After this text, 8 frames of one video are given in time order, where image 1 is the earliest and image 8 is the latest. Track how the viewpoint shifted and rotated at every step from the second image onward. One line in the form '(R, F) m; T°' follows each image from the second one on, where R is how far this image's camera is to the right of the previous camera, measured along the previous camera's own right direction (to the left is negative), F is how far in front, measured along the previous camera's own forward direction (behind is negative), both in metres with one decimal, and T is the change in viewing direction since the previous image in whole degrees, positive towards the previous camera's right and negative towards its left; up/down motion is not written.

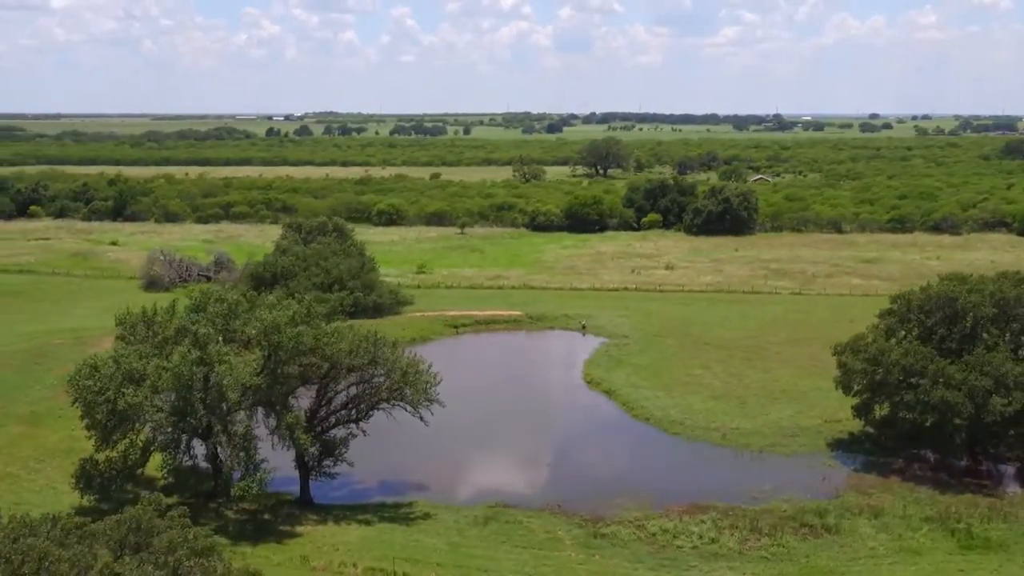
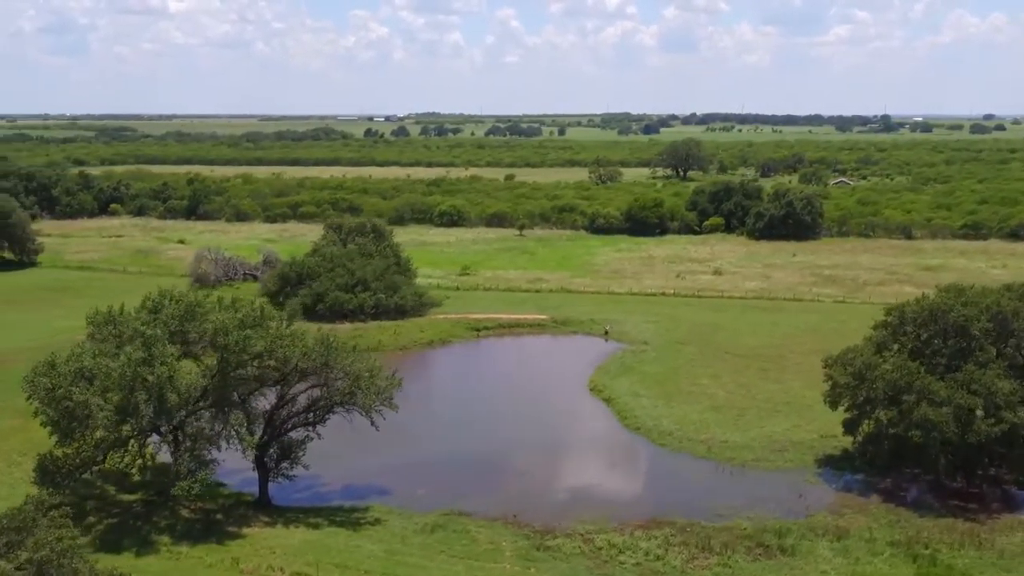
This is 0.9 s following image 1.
(+3.0, +0.5) m; -5°
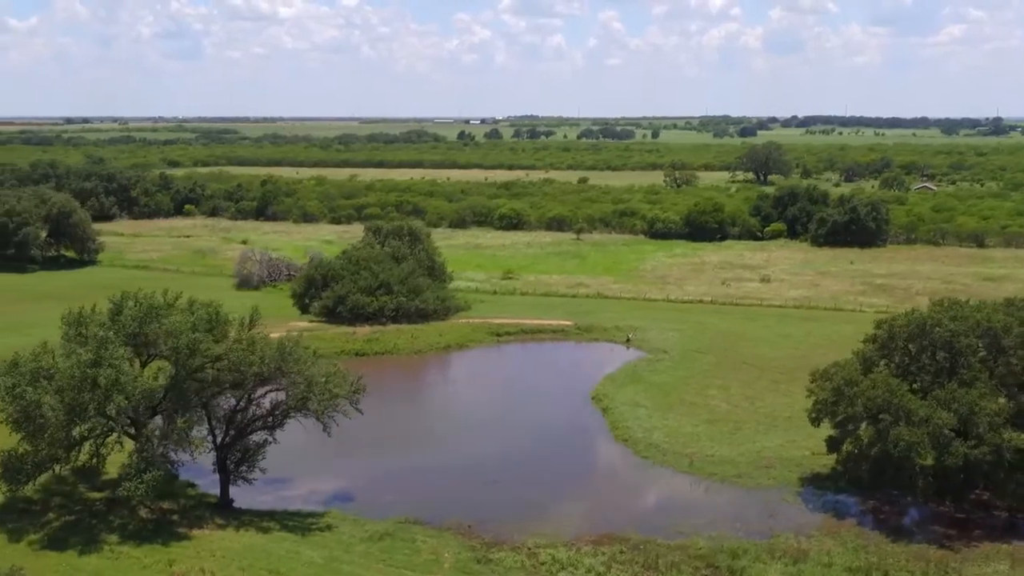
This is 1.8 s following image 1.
(+3.0, +0.5) m; -5°
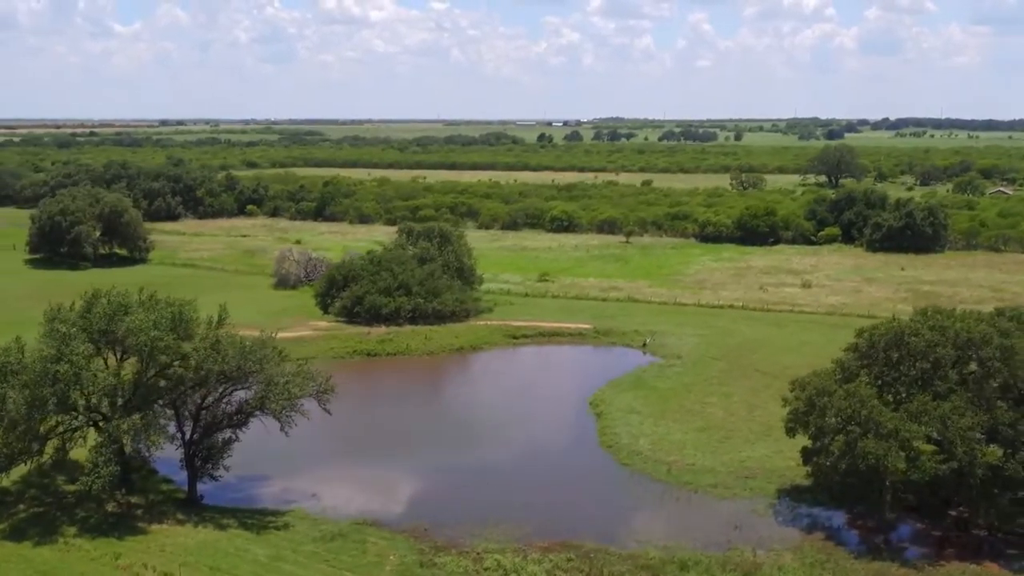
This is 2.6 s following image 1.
(+2.7, +0.3) m; -5°
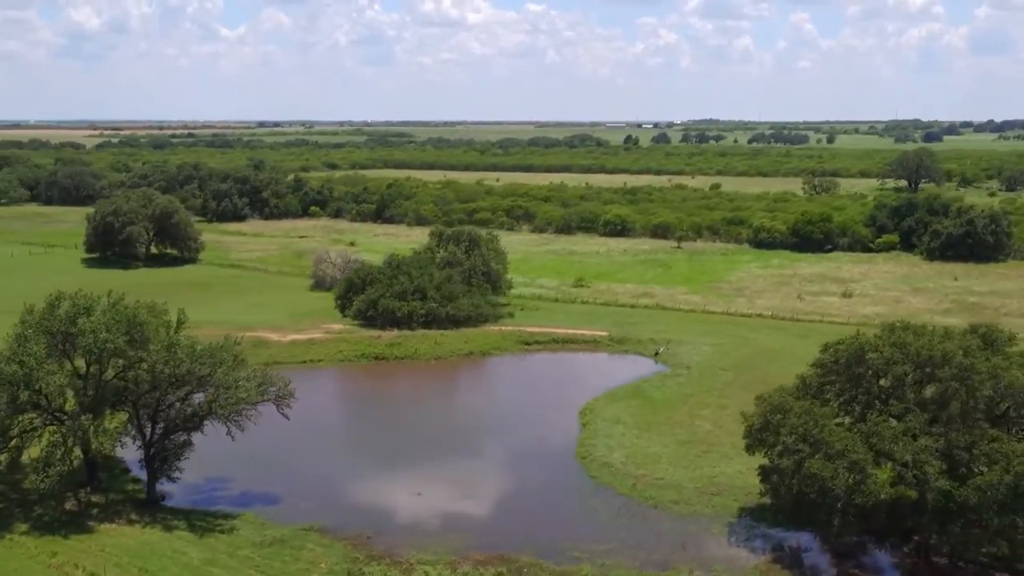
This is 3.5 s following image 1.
(+3.1, +0.4) m; -5°
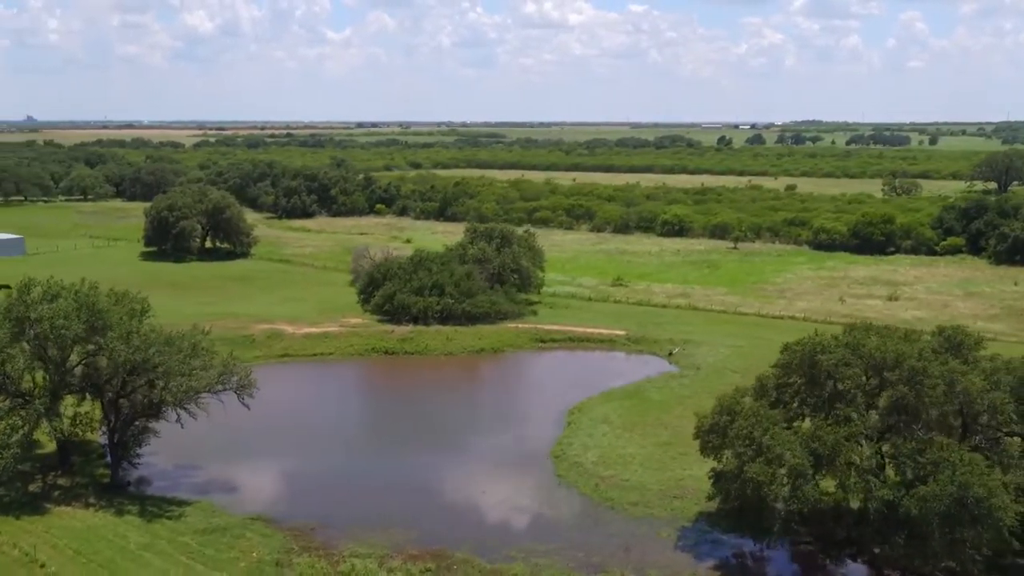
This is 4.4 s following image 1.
(+3.1, +0.5) m; -5°
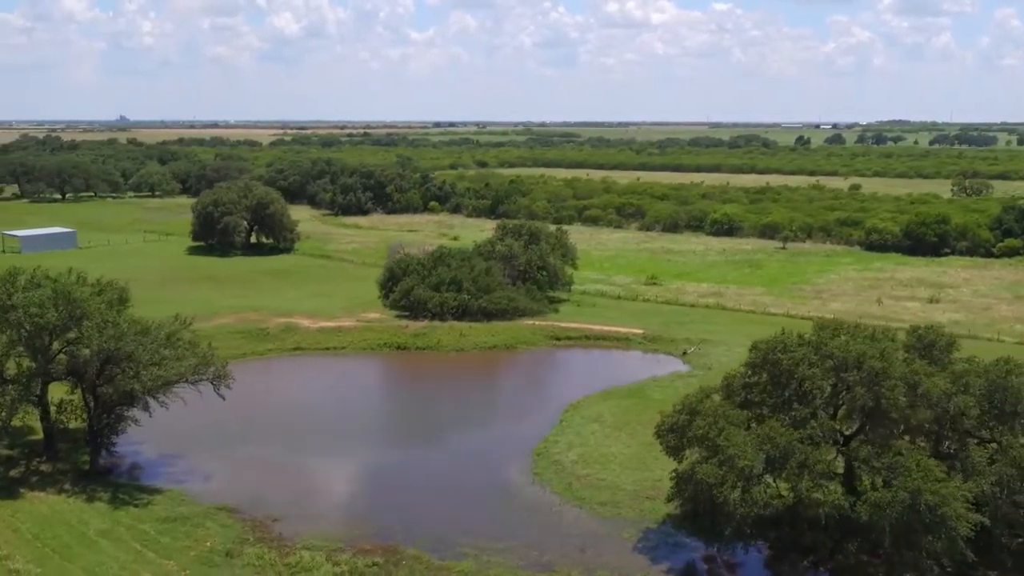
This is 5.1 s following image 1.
(+2.4, +0.4) m; -4°
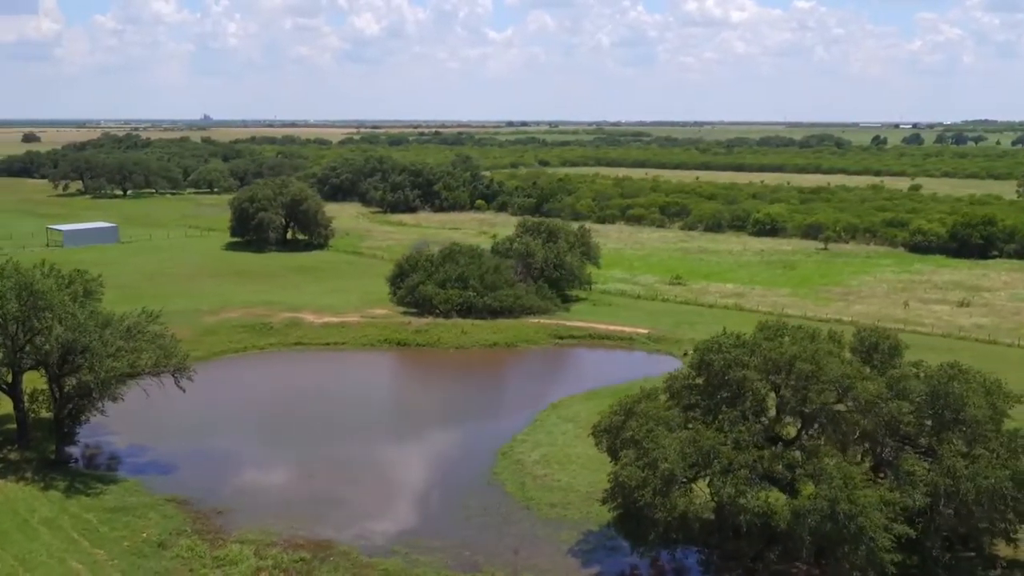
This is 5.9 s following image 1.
(+2.7, +0.4) m; -4°
